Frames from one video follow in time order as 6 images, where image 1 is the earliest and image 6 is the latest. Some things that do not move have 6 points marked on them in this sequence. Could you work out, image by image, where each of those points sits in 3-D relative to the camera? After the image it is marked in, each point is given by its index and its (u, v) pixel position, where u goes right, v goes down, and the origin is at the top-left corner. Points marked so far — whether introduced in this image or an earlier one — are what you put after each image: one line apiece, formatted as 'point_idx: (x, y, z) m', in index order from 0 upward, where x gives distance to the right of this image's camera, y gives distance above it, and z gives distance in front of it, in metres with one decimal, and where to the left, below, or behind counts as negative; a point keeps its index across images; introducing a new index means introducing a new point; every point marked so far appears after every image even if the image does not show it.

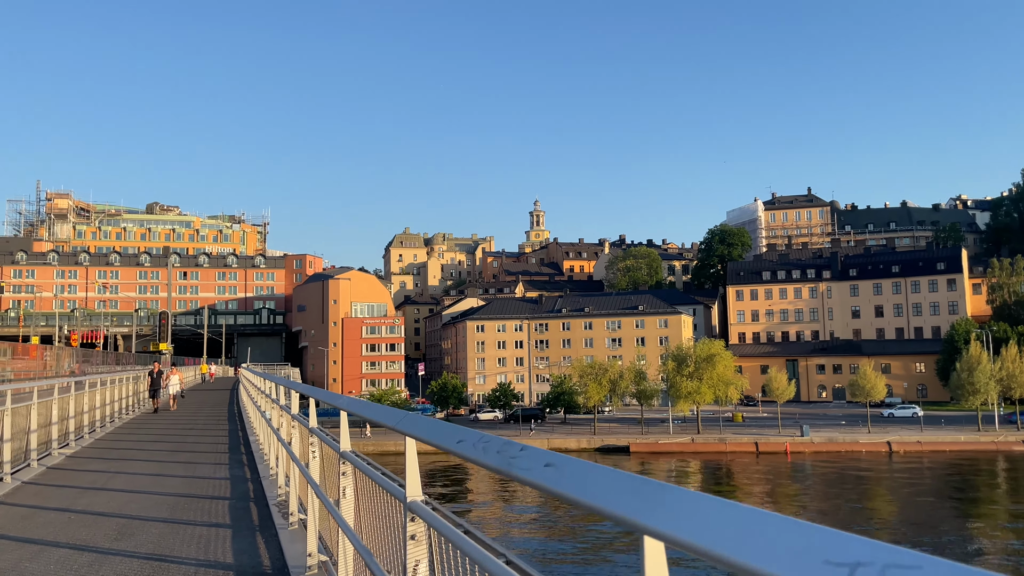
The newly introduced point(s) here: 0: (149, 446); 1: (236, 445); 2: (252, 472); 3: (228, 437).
0: (-5.9, -2.5, +13.1) m
1: (-4.0, -2.3, +11.7) m
2: (-2.9, -2.1, +9.1) m
3: (-4.5, -2.4, +12.9) m
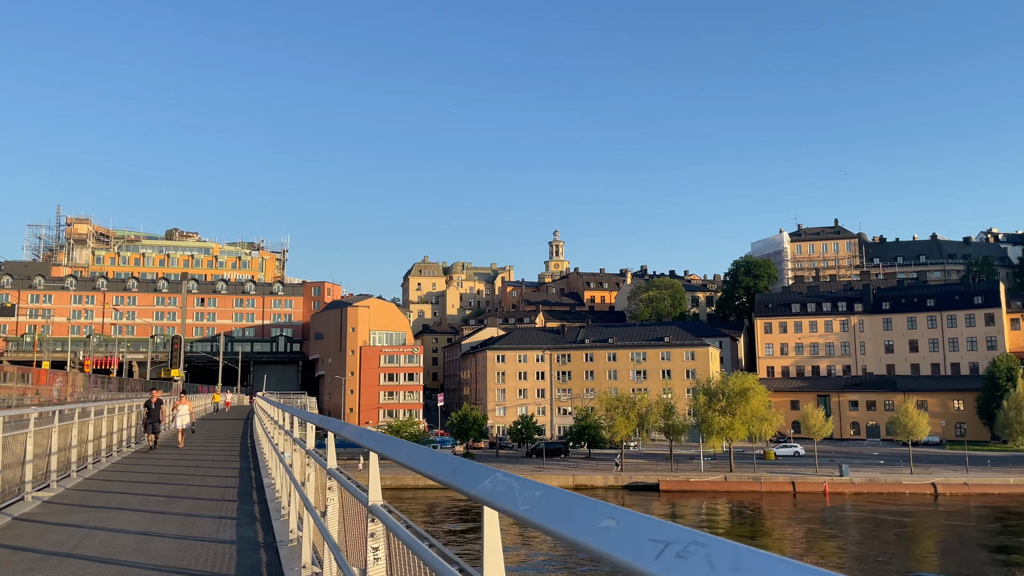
0: (-5.0, -2.7, +11.2) m
1: (-3.2, -2.5, +9.8) m
2: (-2.2, -2.2, +7.2) m
3: (-3.7, -2.6, +10.9) m
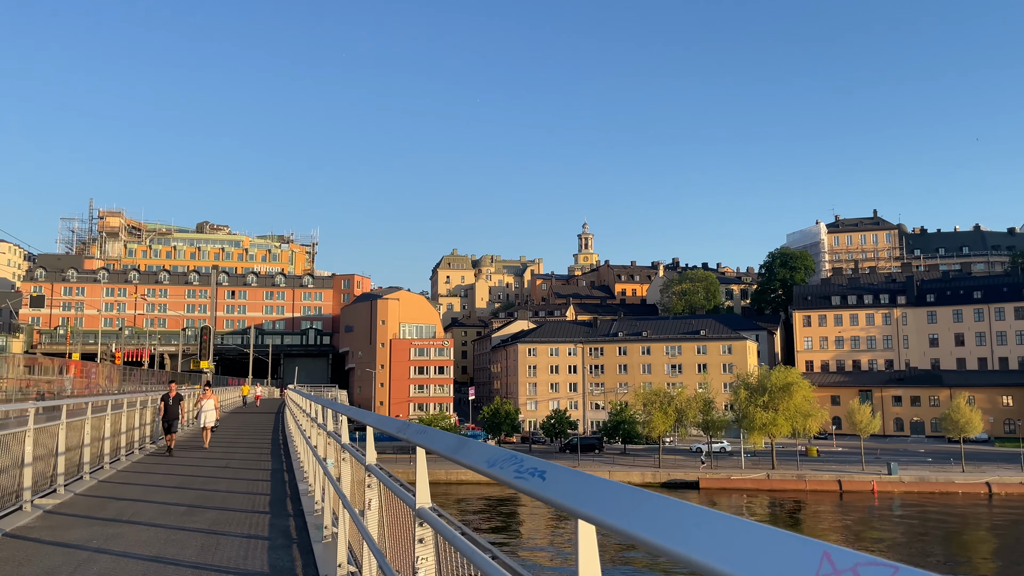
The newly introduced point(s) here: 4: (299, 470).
0: (-4.2, -2.4, +9.9) m
1: (-2.4, -2.2, +8.5) m
2: (-1.5, -1.9, +5.9) m
3: (-2.9, -2.4, +9.7) m
4: (-2.7, -2.4, +10.3) m
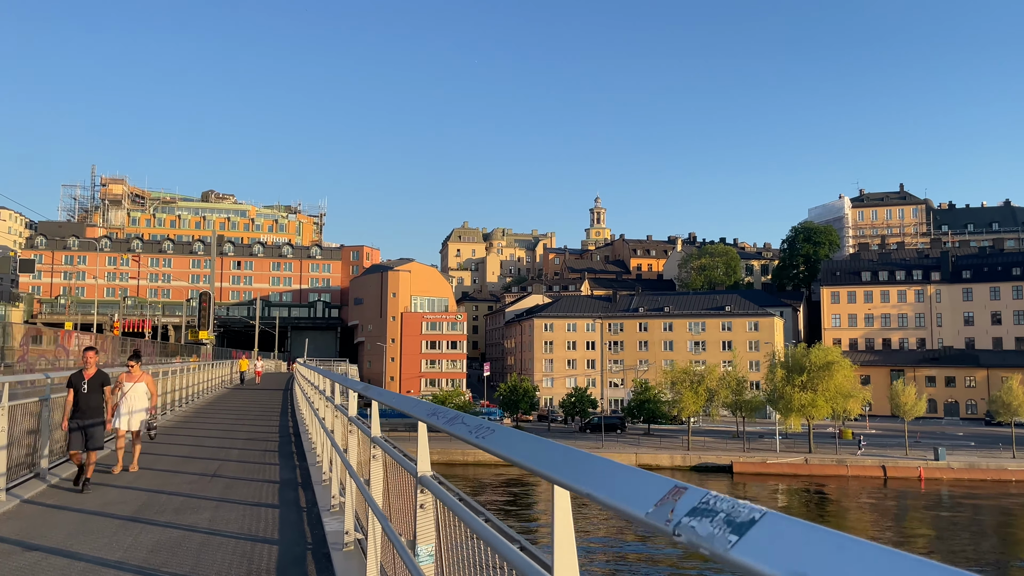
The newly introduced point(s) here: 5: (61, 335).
0: (-3.2, -1.8, +6.7) m
1: (-1.4, -1.7, +5.2) m
2: (-0.5, -1.5, +2.6) m
3: (-1.8, -1.8, +6.4) m
4: (-1.6, -1.8, +7.0) m
5: (-9.8, -1.0, +17.6) m
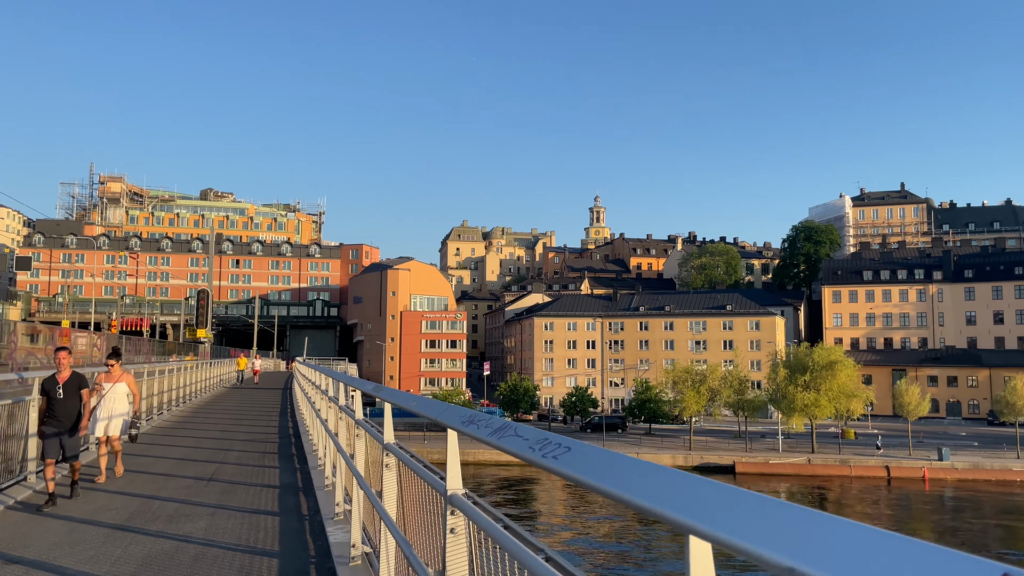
0: (-3.1, -1.7, +6.3) m
1: (-1.3, -1.6, +4.8) m
2: (-0.4, -1.4, +2.2) m
3: (-1.7, -1.7, +6.0) m
4: (-1.5, -1.7, +6.6) m
5: (-9.7, -0.9, +17.2) m
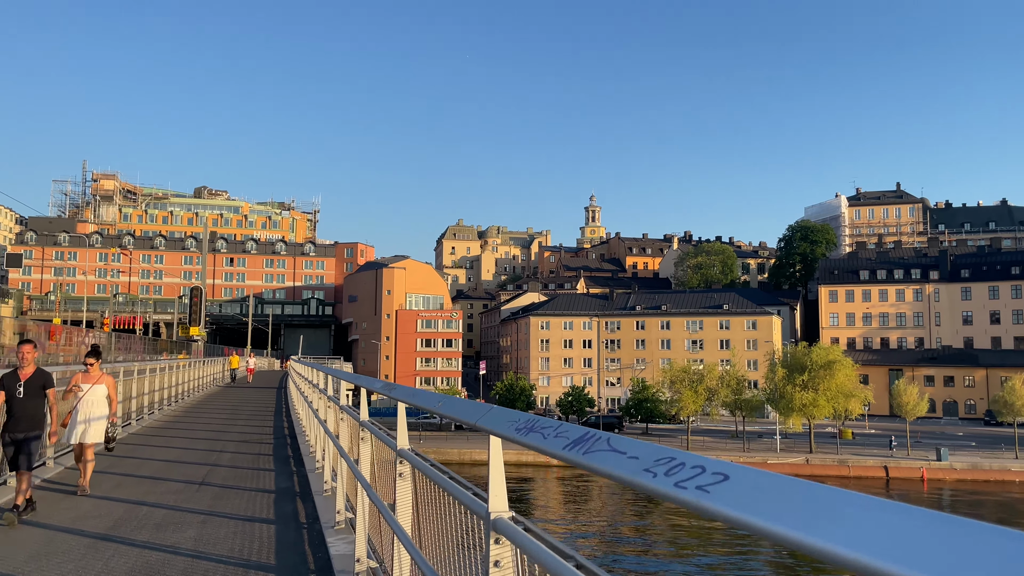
0: (-3.0, -1.7, +5.9) m
1: (-1.2, -1.6, +4.4) m
2: (-0.3, -1.4, +1.8) m
3: (-1.6, -1.7, +5.6) m
4: (-1.5, -1.6, +6.2) m
5: (-9.7, -0.8, +16.8) m
